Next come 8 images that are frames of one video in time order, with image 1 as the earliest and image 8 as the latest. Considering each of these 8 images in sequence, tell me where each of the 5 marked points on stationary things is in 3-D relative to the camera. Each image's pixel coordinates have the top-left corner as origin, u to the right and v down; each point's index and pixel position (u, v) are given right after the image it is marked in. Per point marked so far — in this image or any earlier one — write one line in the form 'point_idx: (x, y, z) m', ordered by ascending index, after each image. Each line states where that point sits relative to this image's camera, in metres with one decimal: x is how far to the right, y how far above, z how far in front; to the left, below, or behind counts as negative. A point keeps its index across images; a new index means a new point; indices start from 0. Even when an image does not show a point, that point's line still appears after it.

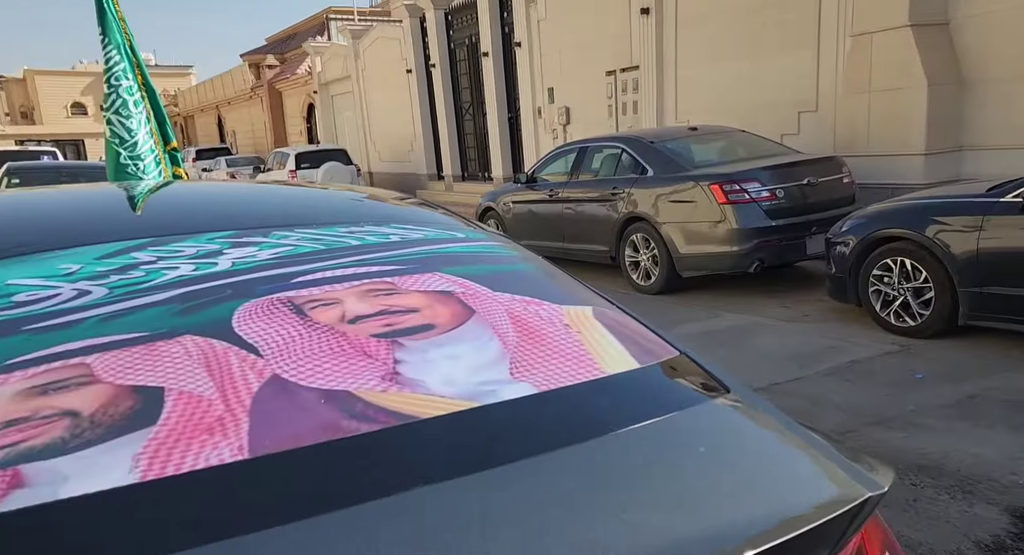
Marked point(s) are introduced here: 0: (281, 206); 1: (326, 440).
0: (-0.6, +0.2, +2.2) m
1: (-0.3, -0.2, +1.2) m
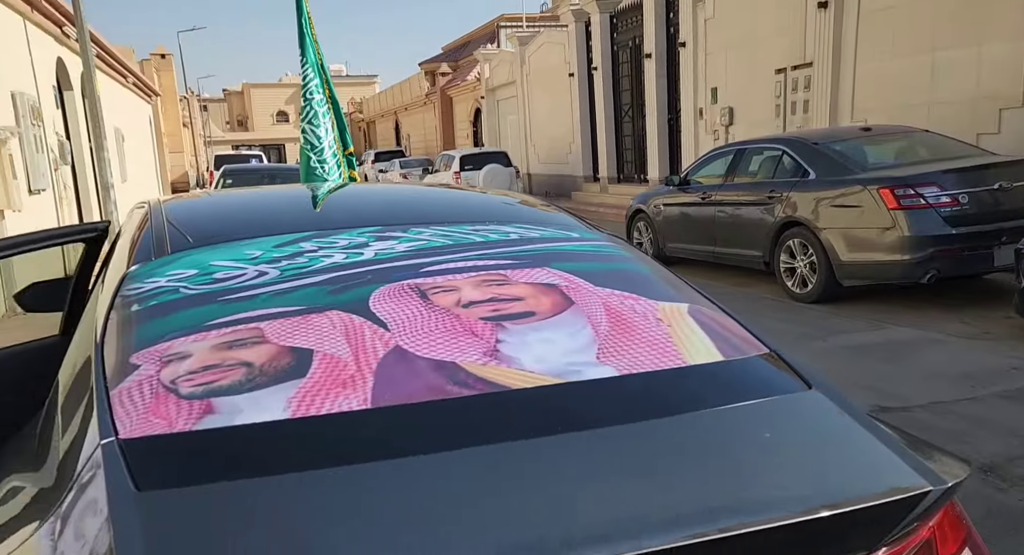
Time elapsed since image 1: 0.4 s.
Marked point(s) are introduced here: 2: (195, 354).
0: (-0.3, +0.2, +2.5) m
1: (-0.1, -0.2, +1.5) m
2: (-0.6, -0.1, +1.6) m
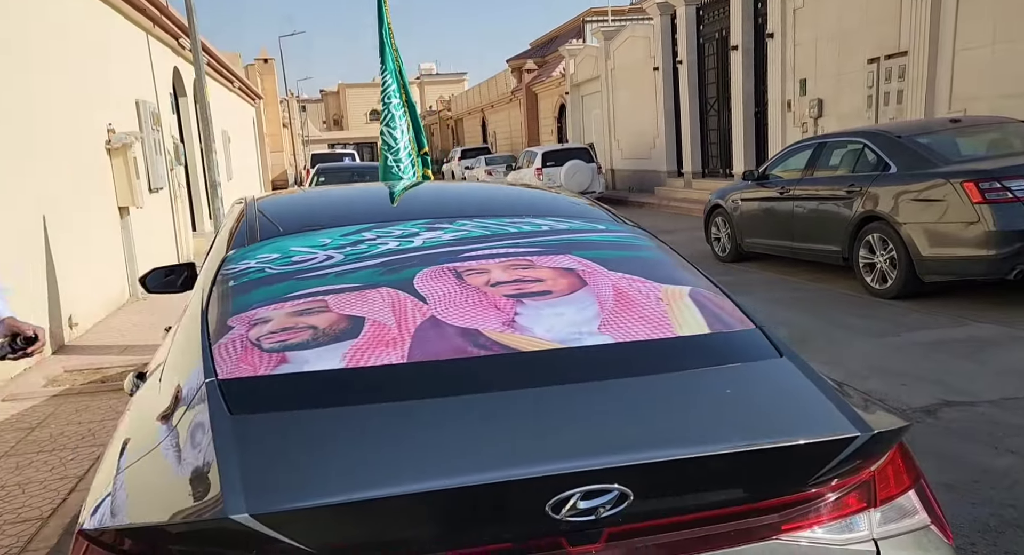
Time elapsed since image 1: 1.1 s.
0: (-0.1, +0.3, +2.9) m
1: (-0.1, -0.2, +1.9) m
2: (-0.6, -0.1, +2.0) m
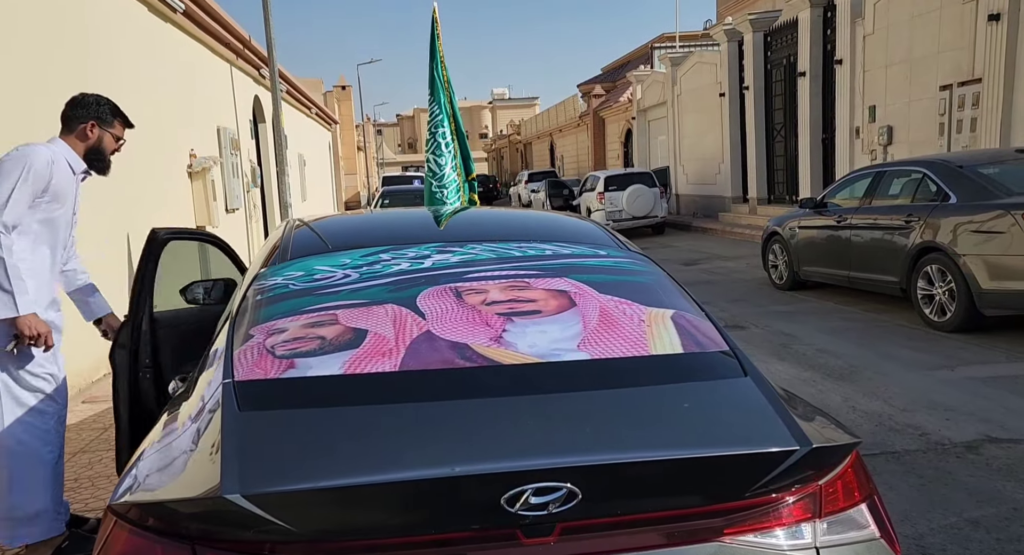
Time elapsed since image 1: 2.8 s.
0: (-0.1, +0.2, +3.1) m
1: (-0.2, -0.2, +2.1) m
2: (-0.6, -0.1, +2.3) m
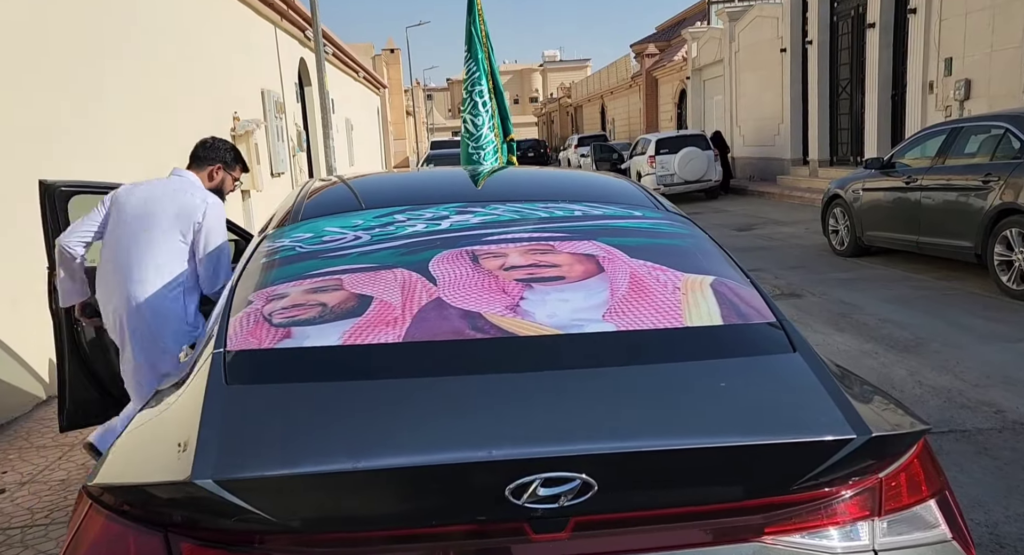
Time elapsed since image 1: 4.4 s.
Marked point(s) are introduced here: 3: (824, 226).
0: (0.0, +0.3, +2.9) m
1: (-0.1, -0.1, +1.9) m
2: (-0.6, 0.0, +2.1) m
3: (+3.6, +0.6, +9.6) m
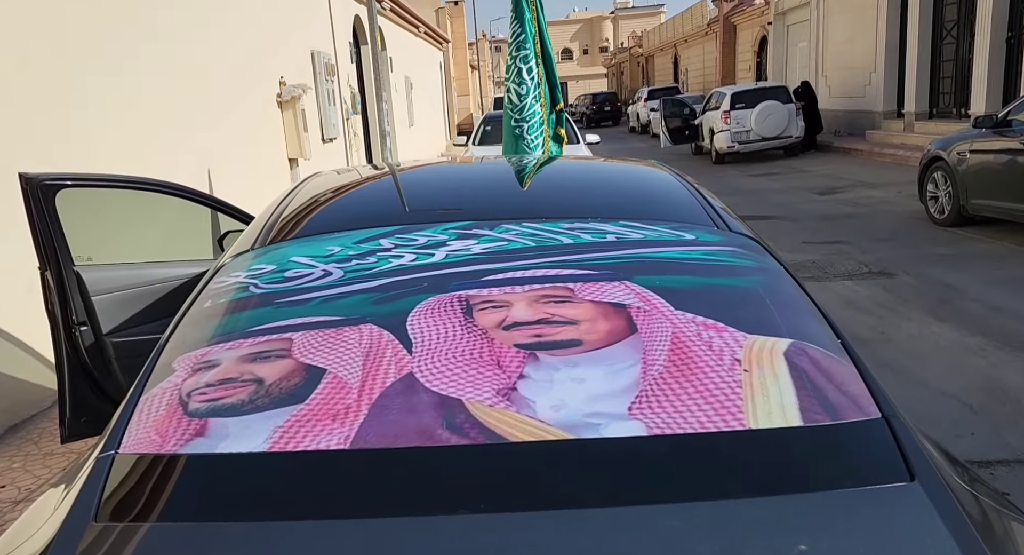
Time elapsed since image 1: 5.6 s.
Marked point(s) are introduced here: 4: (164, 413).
0: (+0.1, +0.2, +2.3) m
1: (-0.2, -0.3, +1.4) m
2: (-0.6, -0.2, +1.6) m
3: (+4.3, +0.9, +8.7) m
4: (-0.6, -0.2, +1.5) m
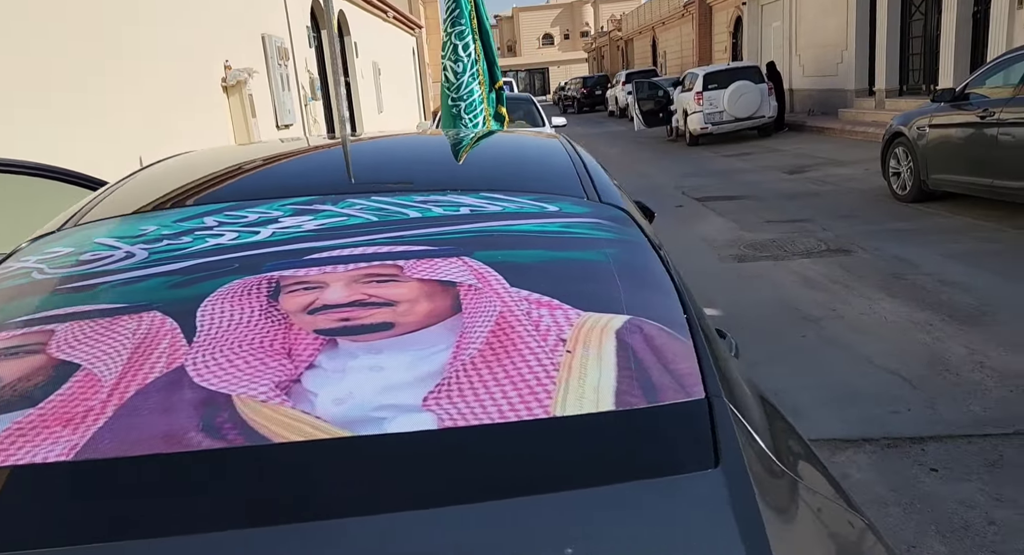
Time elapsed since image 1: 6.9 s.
0: (-0.3, +0.3, +2.1) m
1: (-0.5, -0.2, +1.2) m
2: (-0.9, -0.1, +1.4) m
3: (+3.8, +1.1, +8.5) m
4: (-1.0, -0.2, +1.3) m
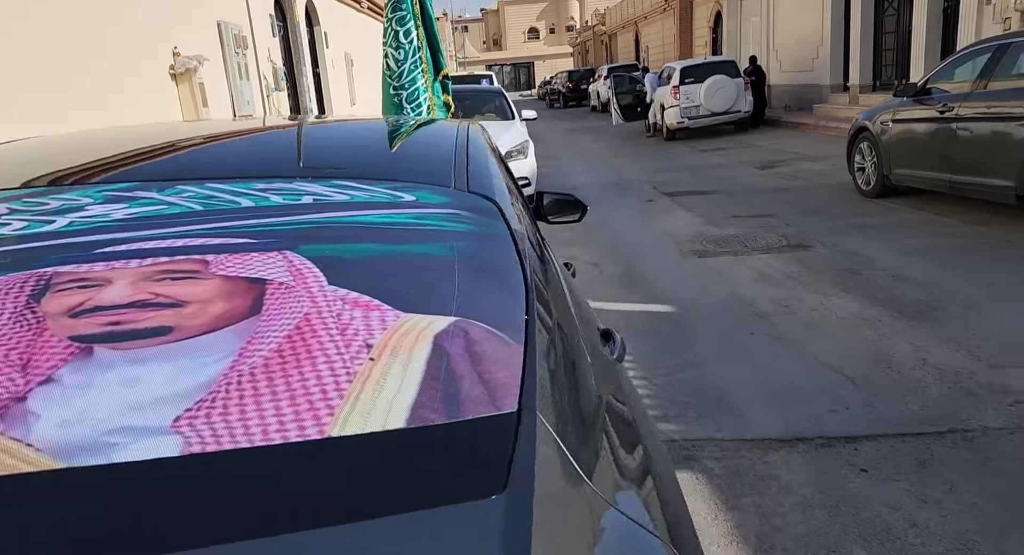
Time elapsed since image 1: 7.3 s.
0: (-0.6, +0.3, +2.0) m
1: (-0.8, -0.2, +1.0) m
2: (-1.2, -0.1, +1.2) m
3: (+3.4, +1.2, +8.4) m
4: (-1.3, -0.2, +1.1) m
